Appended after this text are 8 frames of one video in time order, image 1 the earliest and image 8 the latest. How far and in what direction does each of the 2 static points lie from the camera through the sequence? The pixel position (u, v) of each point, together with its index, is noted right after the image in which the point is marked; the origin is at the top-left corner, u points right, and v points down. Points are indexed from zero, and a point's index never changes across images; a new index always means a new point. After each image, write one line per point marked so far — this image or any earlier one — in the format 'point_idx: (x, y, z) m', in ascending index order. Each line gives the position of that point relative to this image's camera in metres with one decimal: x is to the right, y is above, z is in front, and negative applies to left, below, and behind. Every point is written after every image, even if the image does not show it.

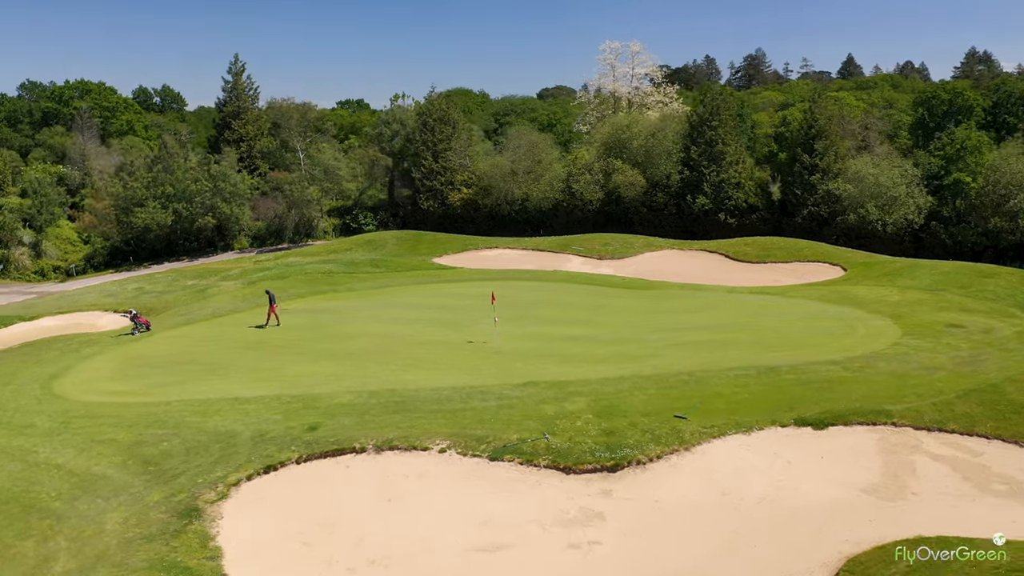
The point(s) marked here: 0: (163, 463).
0: (-6.4, -3.2, +15.0) m
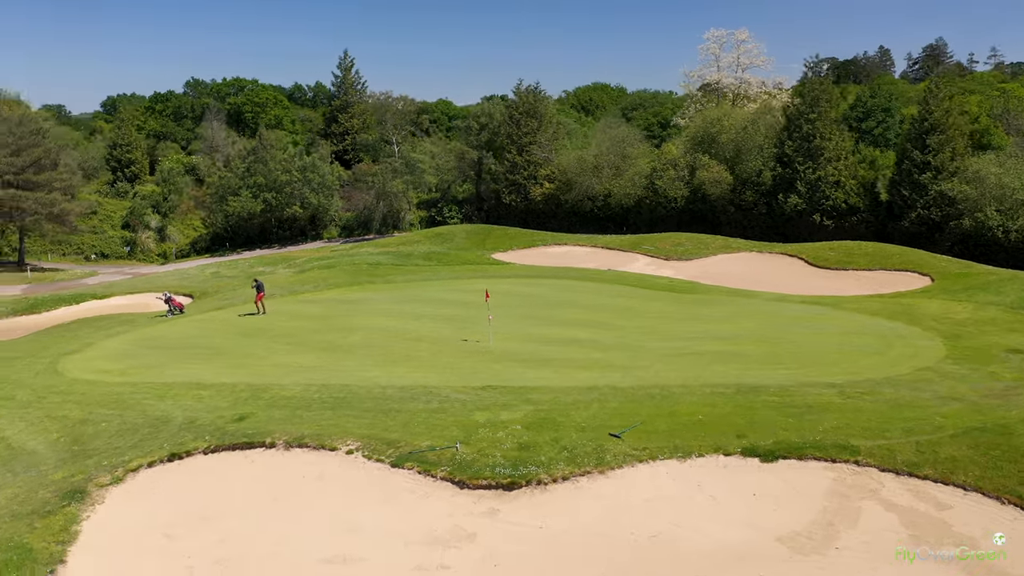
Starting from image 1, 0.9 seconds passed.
0: (-7.9, -2.9, +15.3) m
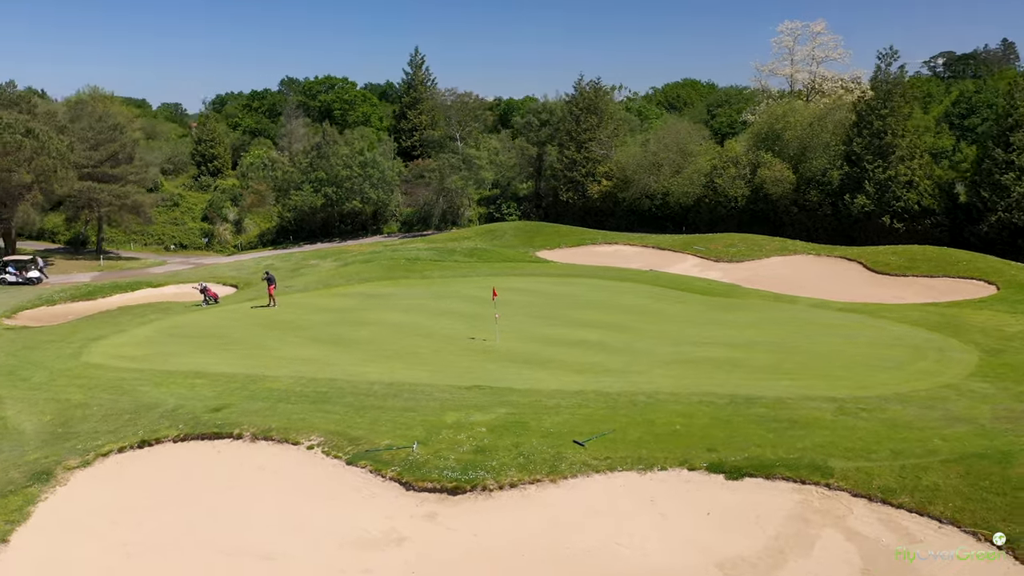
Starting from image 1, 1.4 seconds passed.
0: (-8.4, -2.6, +15.8) m
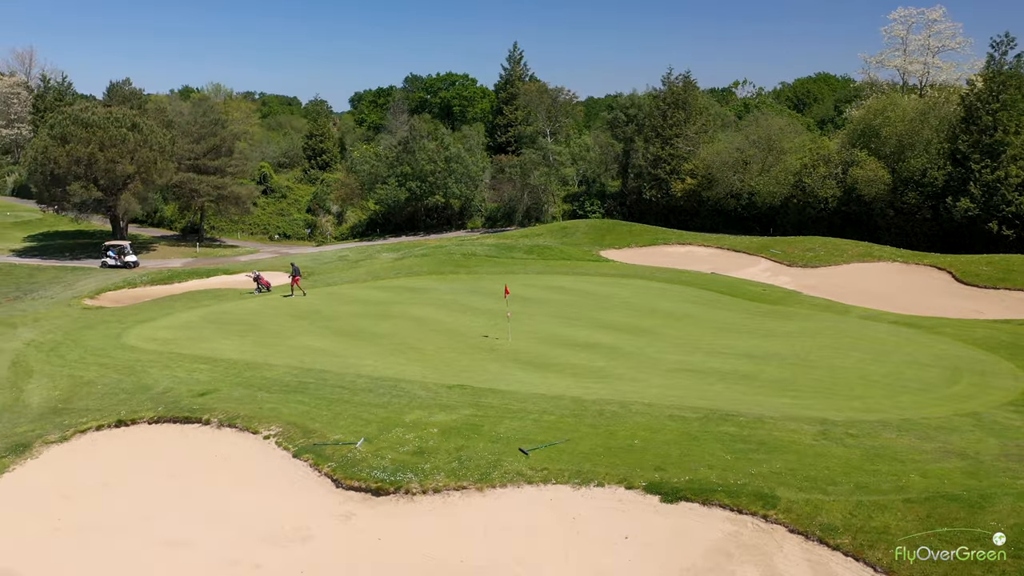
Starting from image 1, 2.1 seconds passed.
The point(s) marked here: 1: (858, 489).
0: (-8.9, -2.3, +16.7) m
1: (+4.7, -2.7, +11.2) m
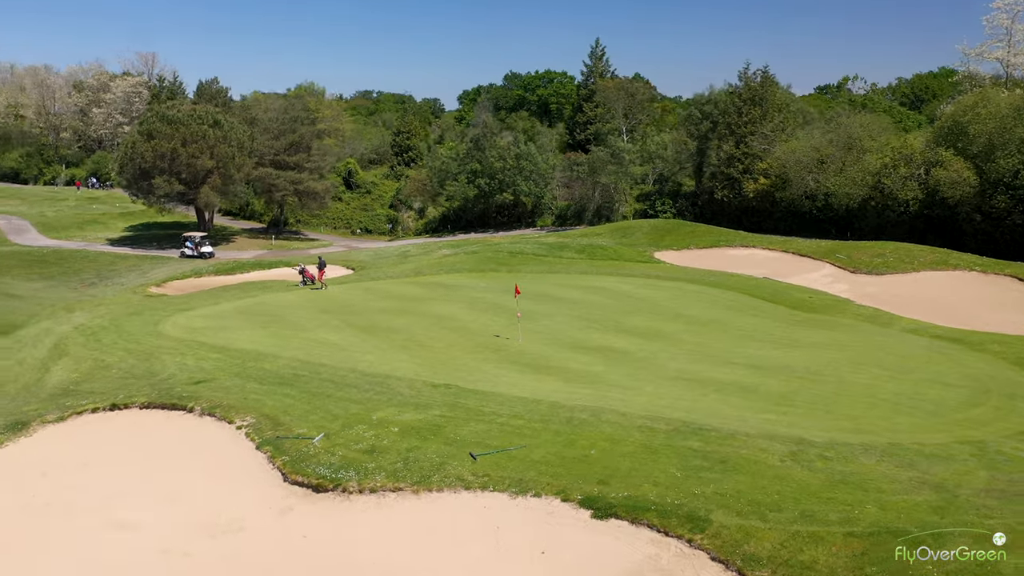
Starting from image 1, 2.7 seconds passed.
0: (-9.1, -2.0, +17.5) m
1: (+3.6, -2.8, +10.2) m
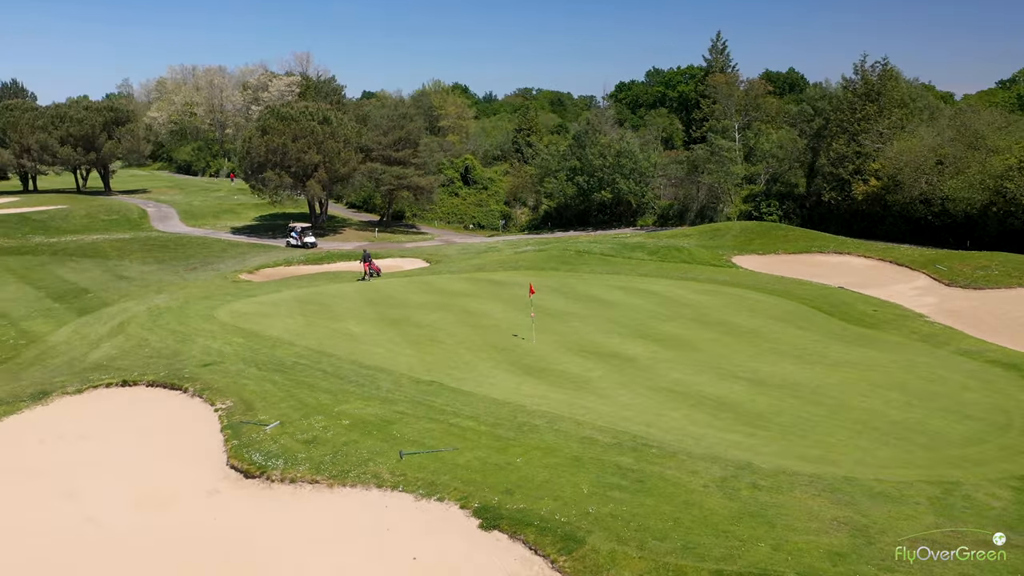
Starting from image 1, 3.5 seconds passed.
0: (-9.0, -1.7, +19.0) m
1: (+1.9, -3.0, +9.4) m
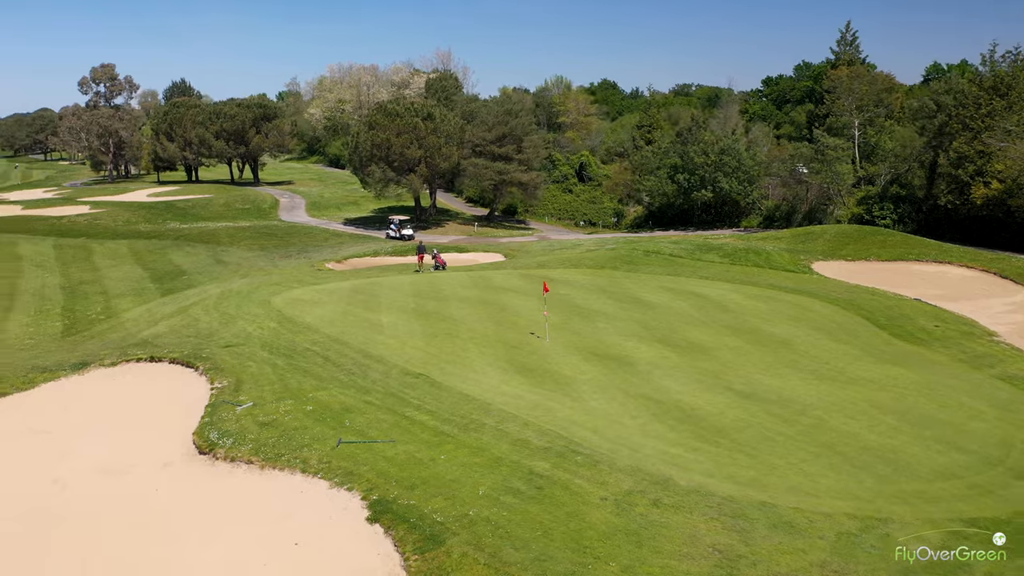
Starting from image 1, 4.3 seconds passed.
0: (-8.7, -1.2, +20.5) m
1: (+0.2, -3.0, +9.0) m
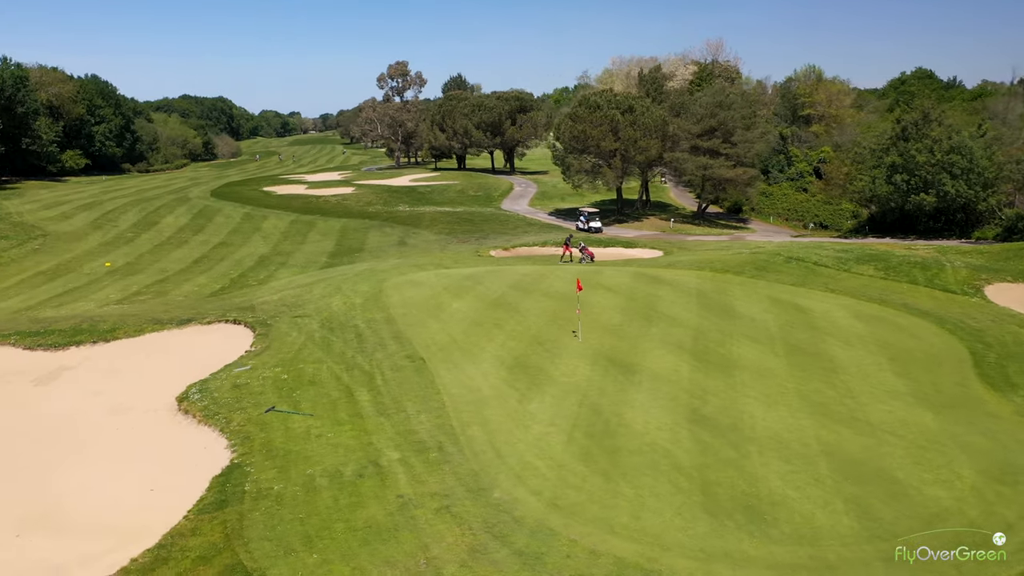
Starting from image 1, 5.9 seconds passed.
0: (-6.9, -0.5, +23.1) m
1: (-2.8, -2.8, +9.3) m
